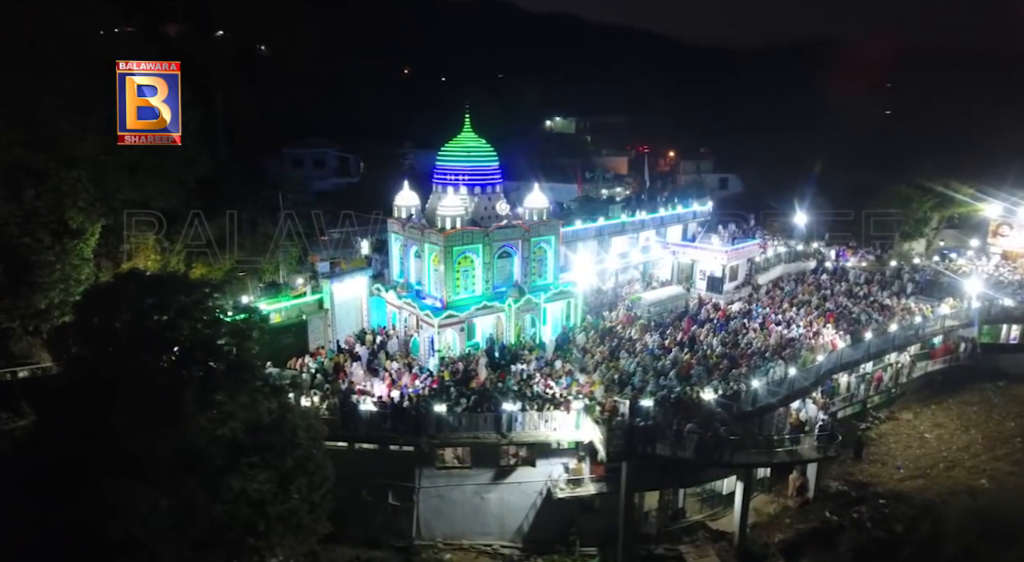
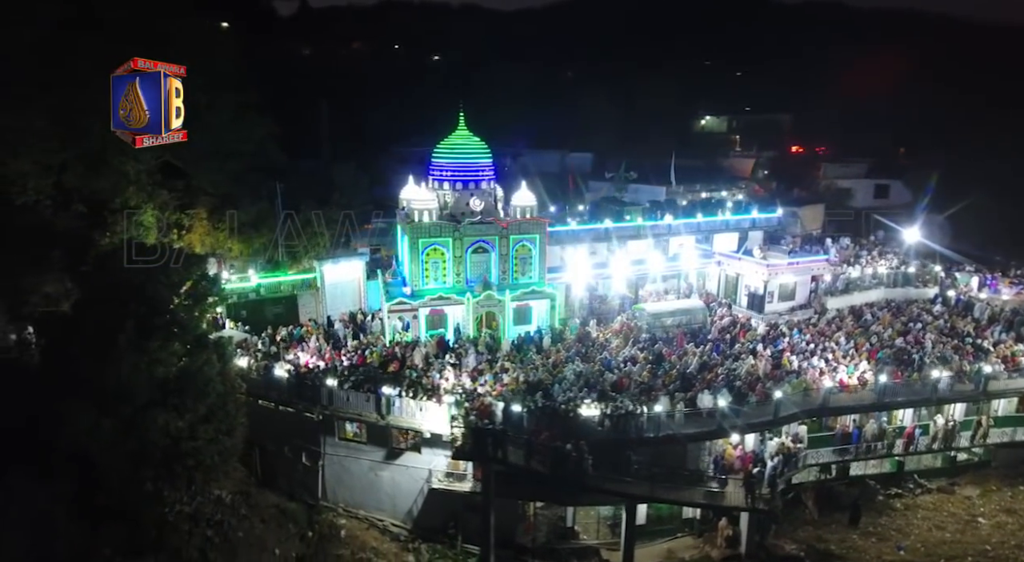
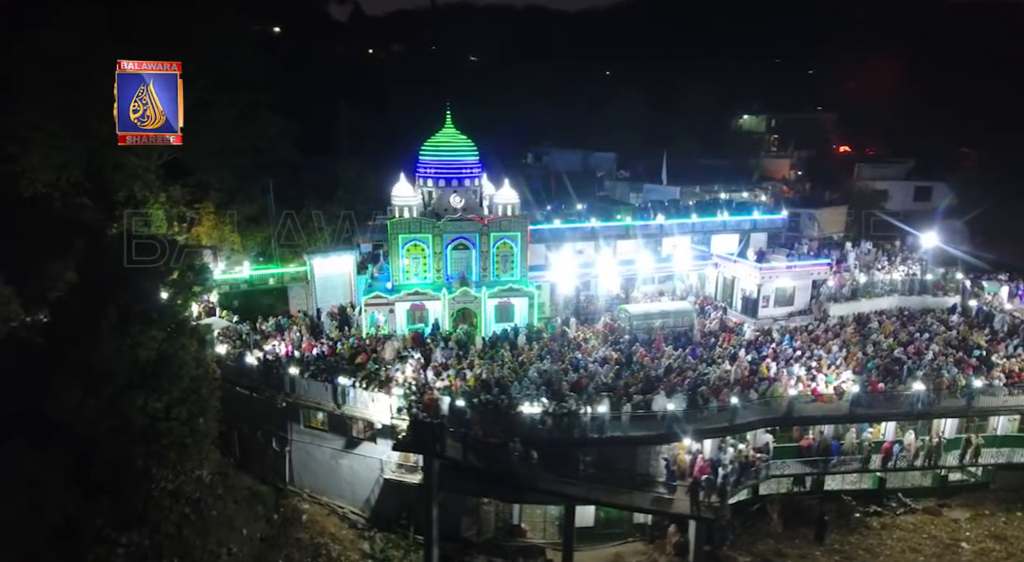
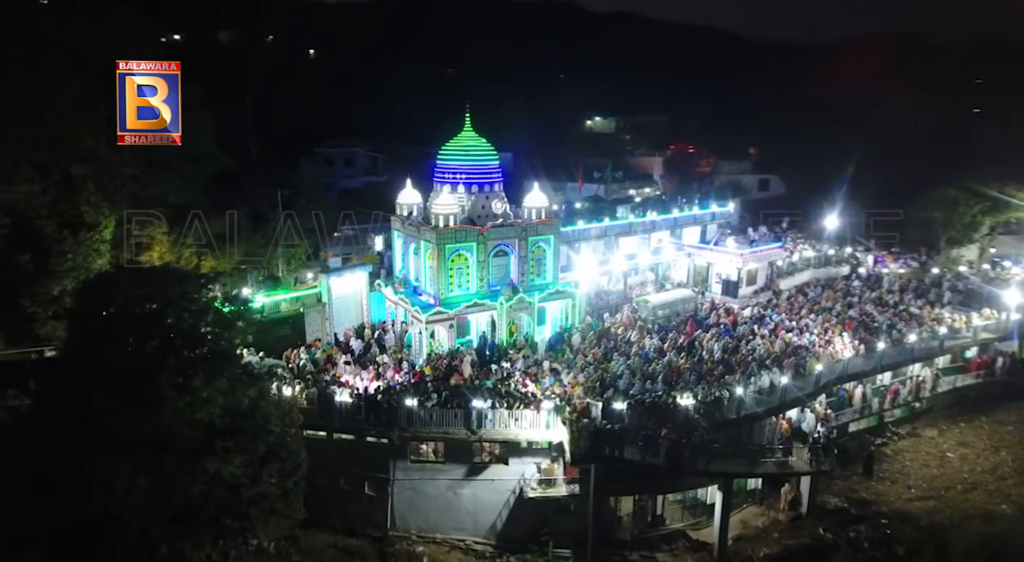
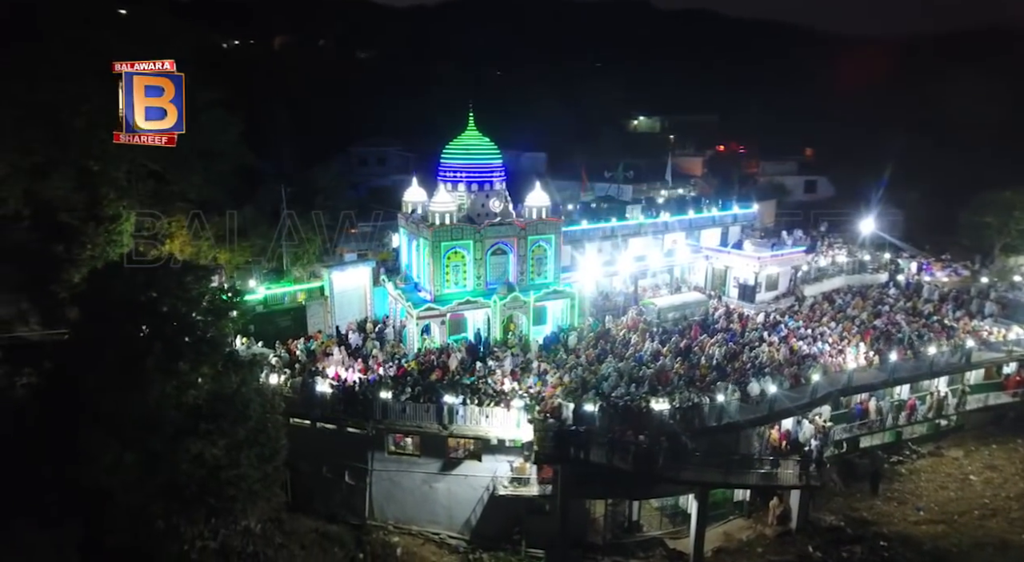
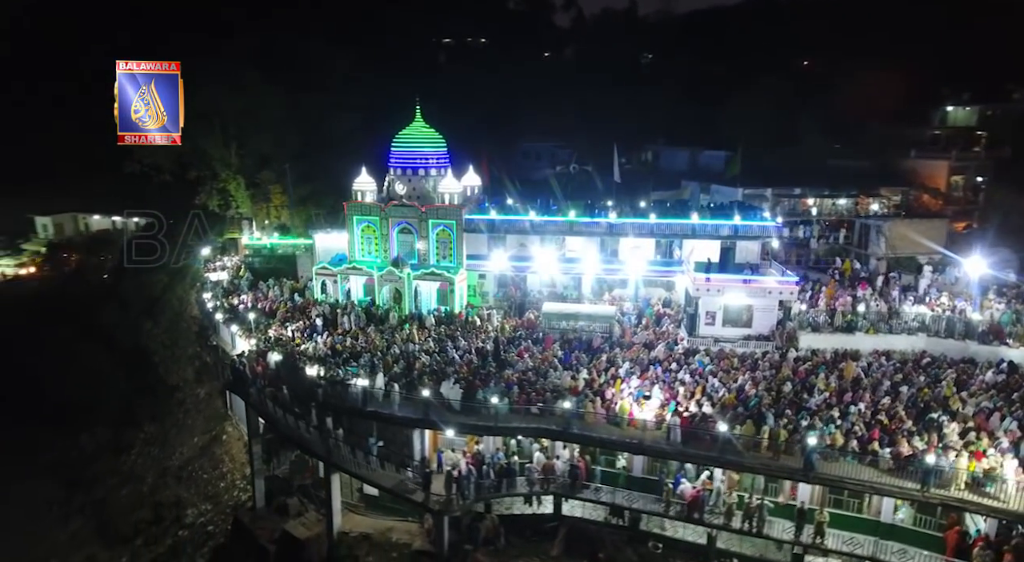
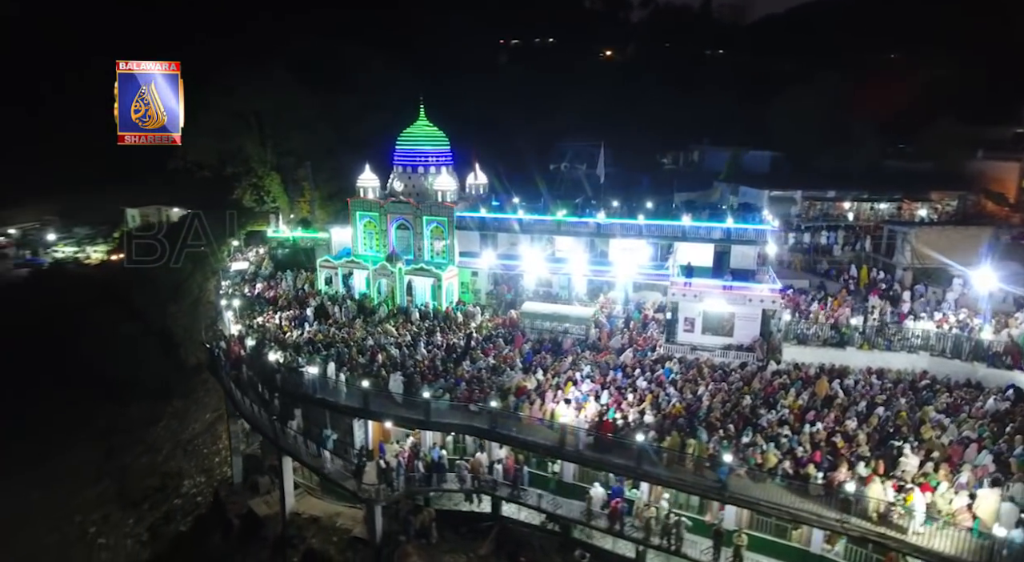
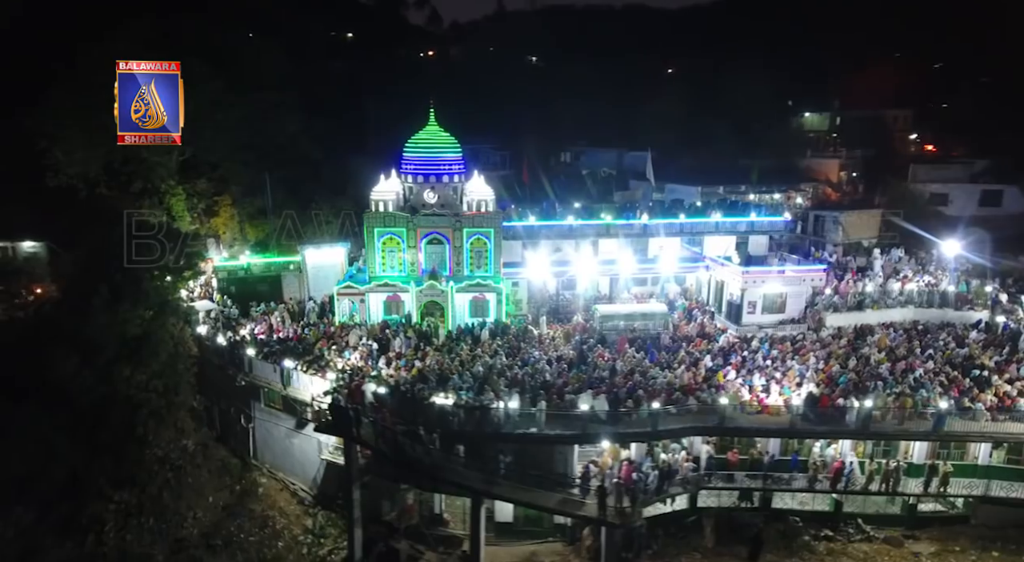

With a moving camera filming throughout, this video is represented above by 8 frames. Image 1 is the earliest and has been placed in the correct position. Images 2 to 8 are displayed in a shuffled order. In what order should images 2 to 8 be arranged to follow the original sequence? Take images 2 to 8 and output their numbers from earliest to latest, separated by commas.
4, 5, 2, 3, 8, 6, 7
